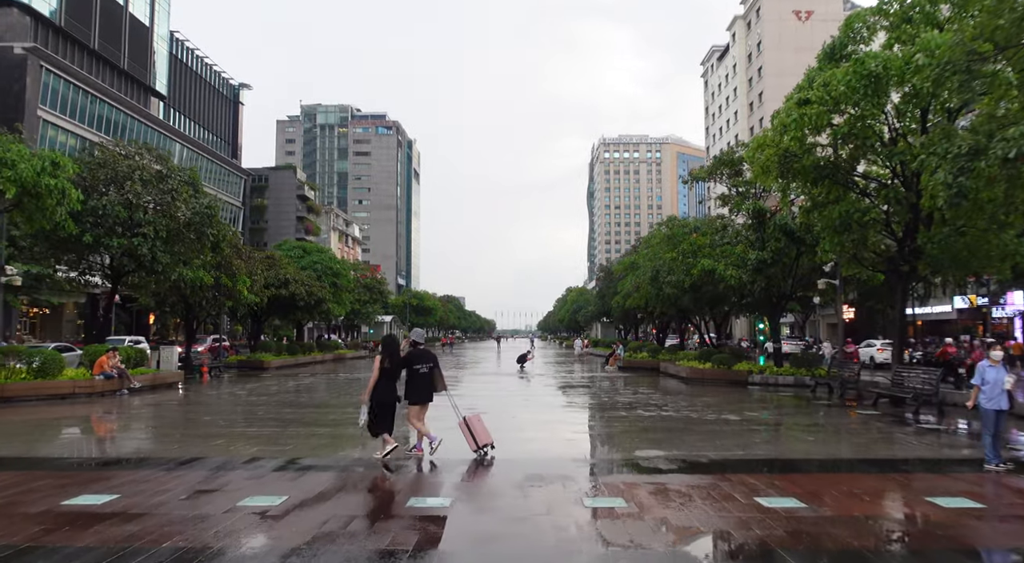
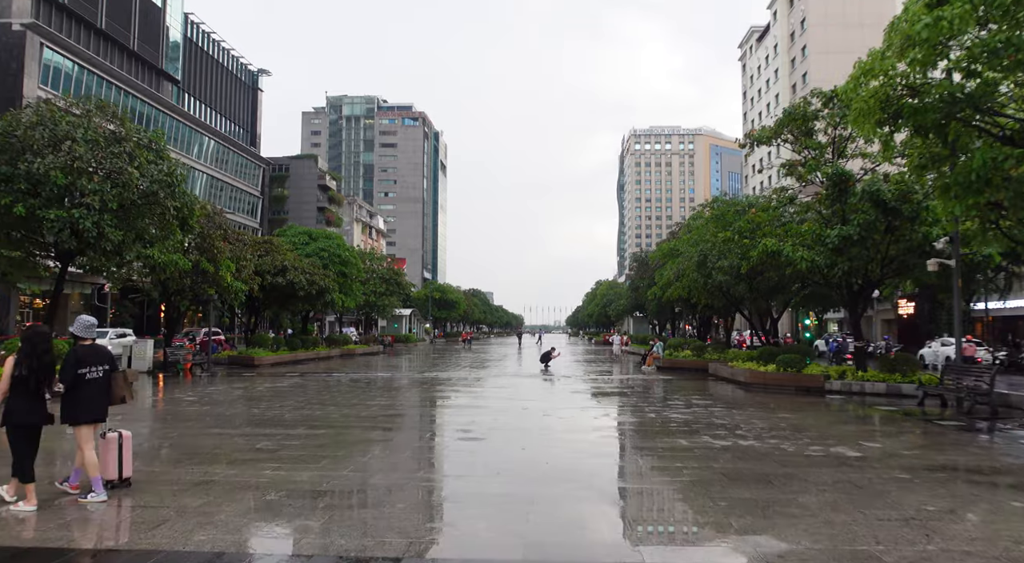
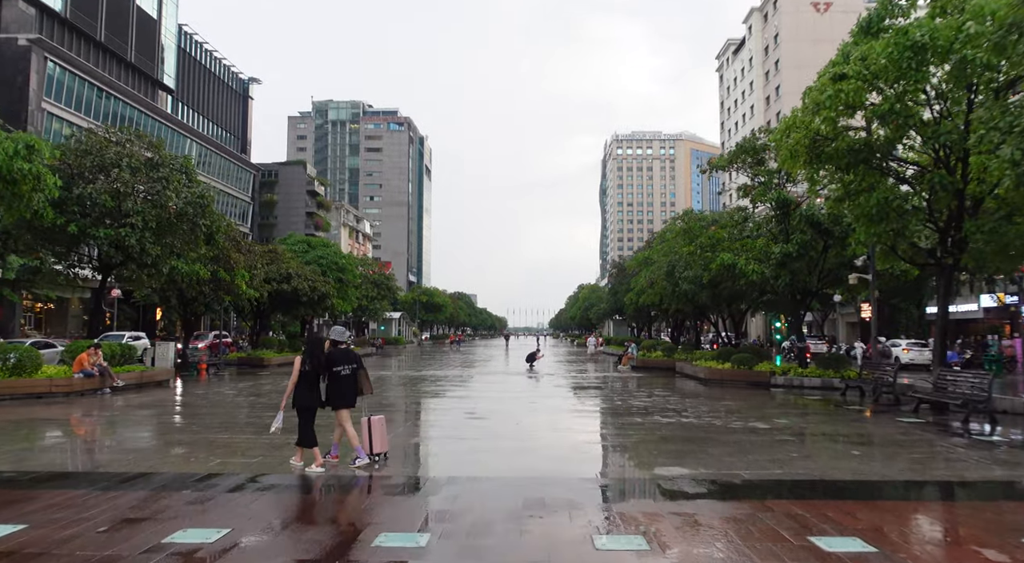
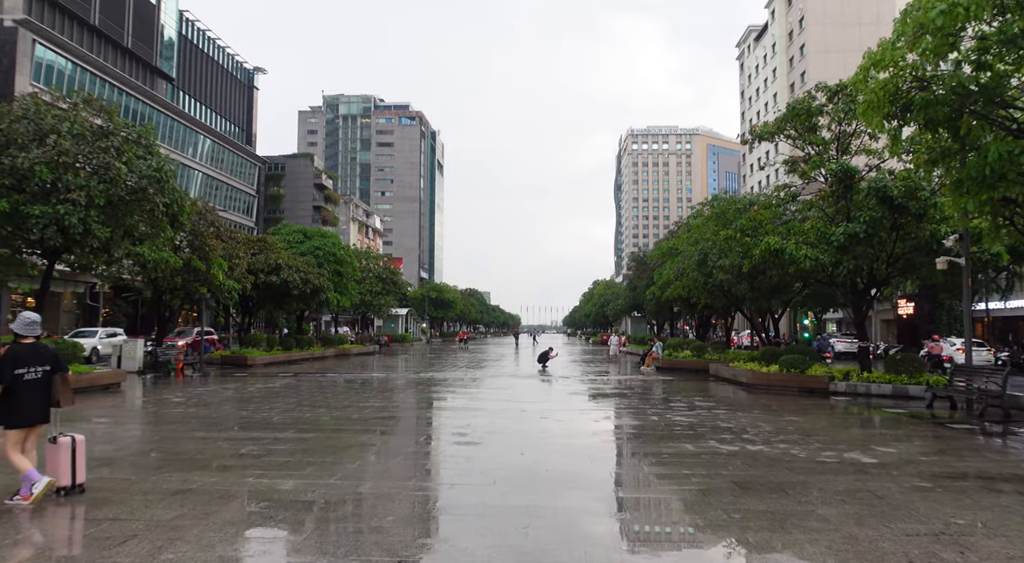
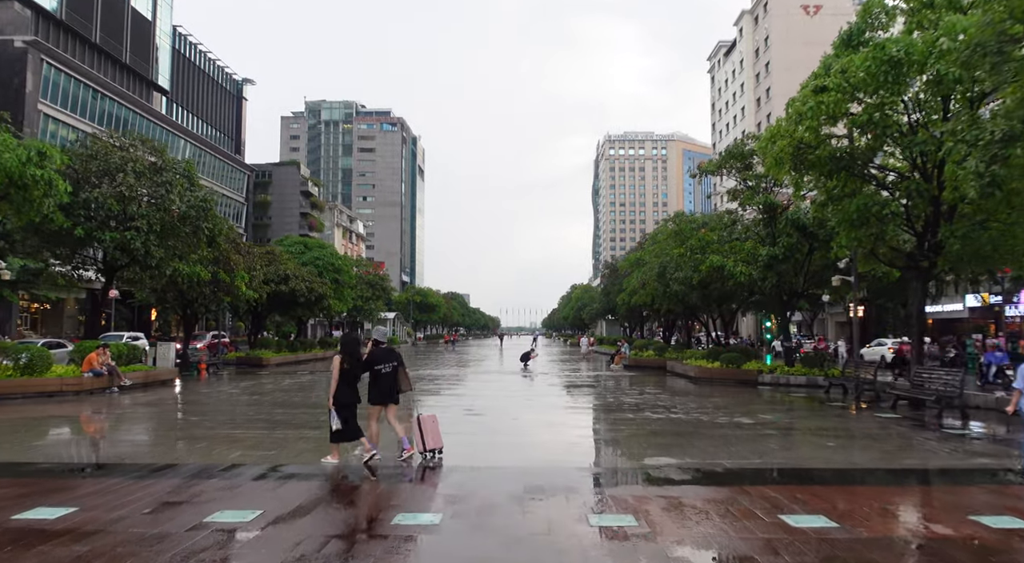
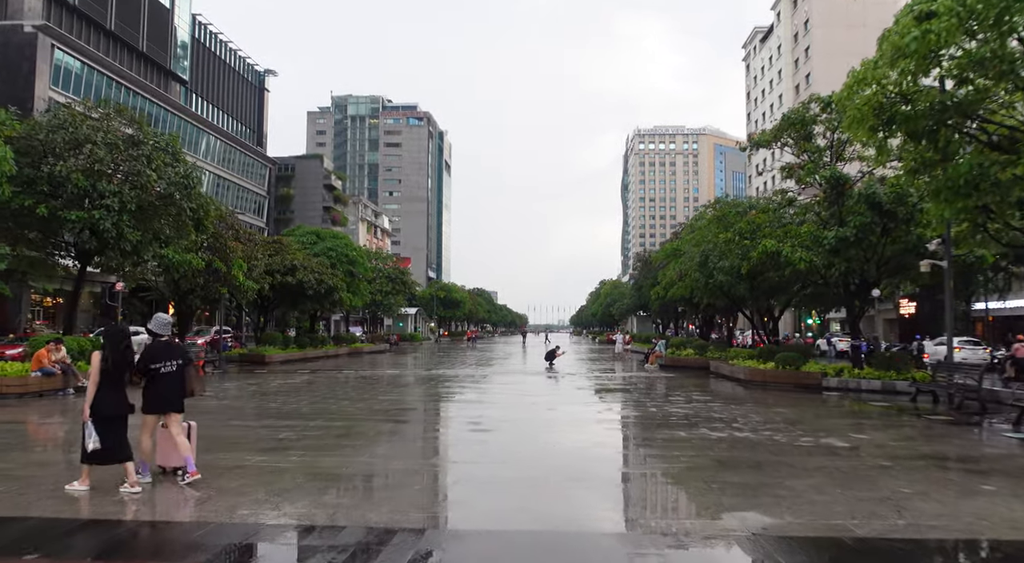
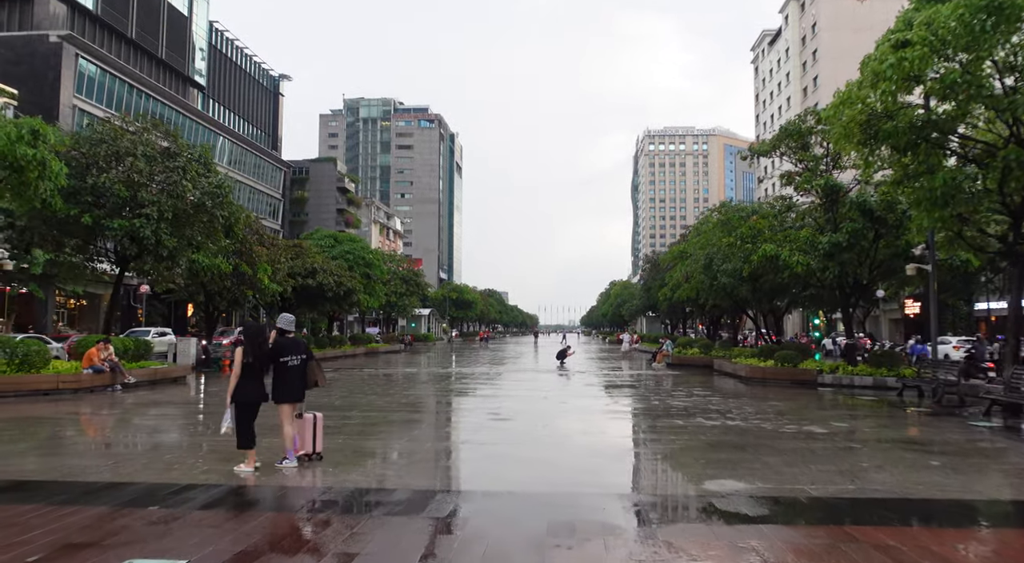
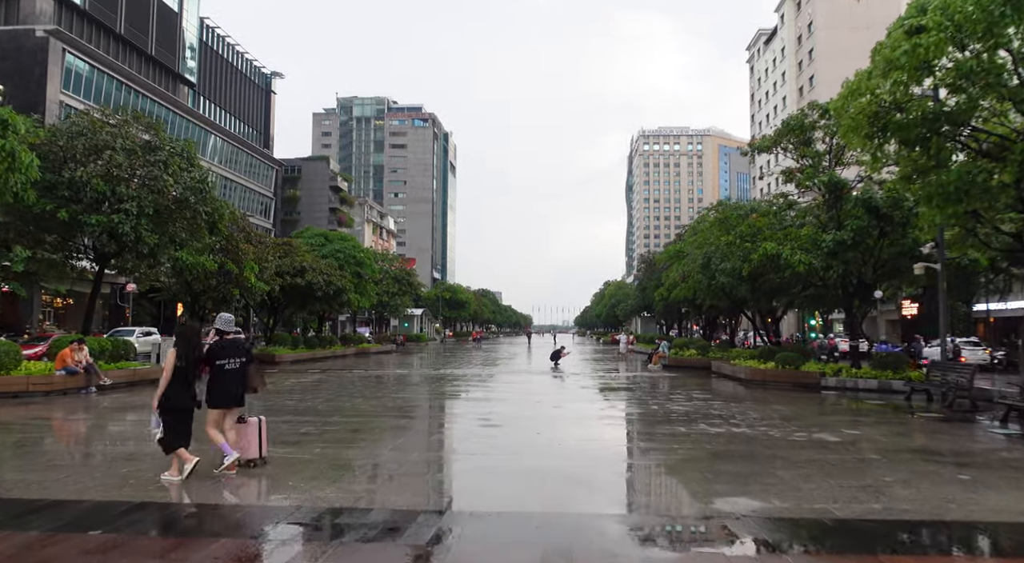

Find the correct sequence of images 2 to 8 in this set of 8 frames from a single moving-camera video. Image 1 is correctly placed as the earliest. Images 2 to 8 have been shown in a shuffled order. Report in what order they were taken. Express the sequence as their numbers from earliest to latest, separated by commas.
5, 3, 7, 8, 6, 2, 4
